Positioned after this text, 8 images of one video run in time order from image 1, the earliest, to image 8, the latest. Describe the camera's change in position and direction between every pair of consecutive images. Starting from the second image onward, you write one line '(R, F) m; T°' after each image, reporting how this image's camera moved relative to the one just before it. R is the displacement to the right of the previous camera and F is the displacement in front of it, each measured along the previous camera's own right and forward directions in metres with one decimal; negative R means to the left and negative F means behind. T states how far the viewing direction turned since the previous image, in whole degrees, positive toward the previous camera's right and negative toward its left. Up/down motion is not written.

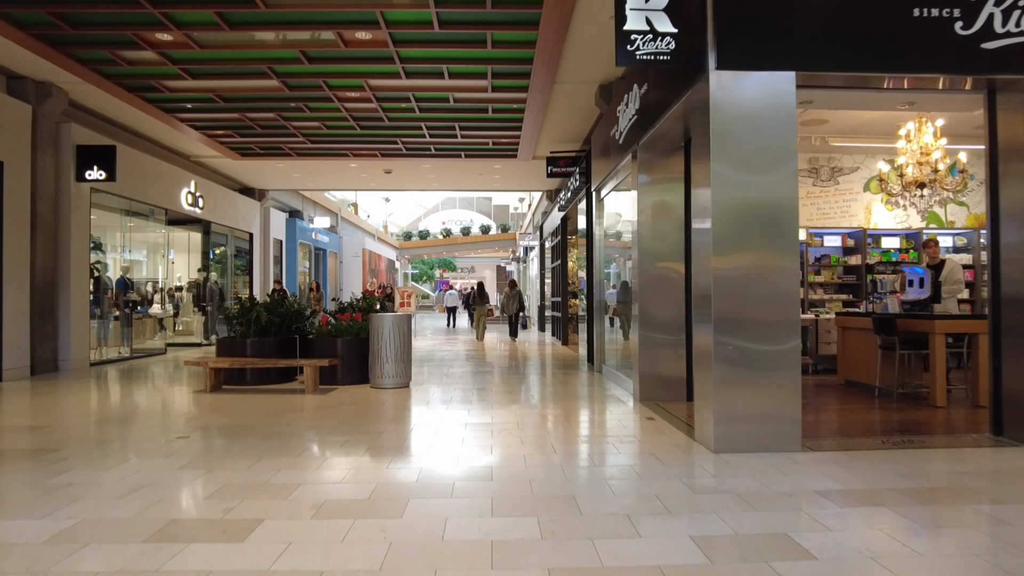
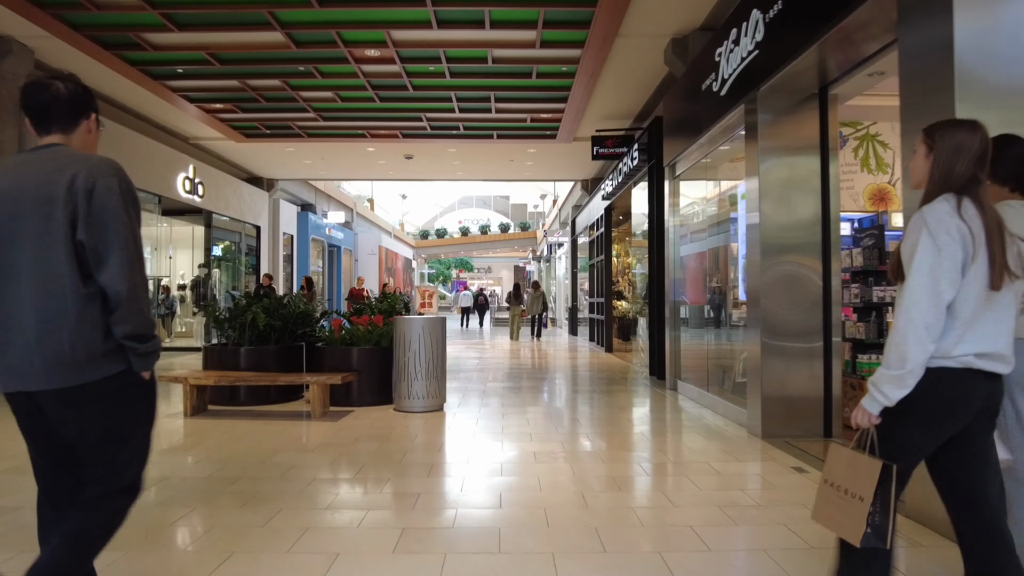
(-0.4, +1.5) m; -1°
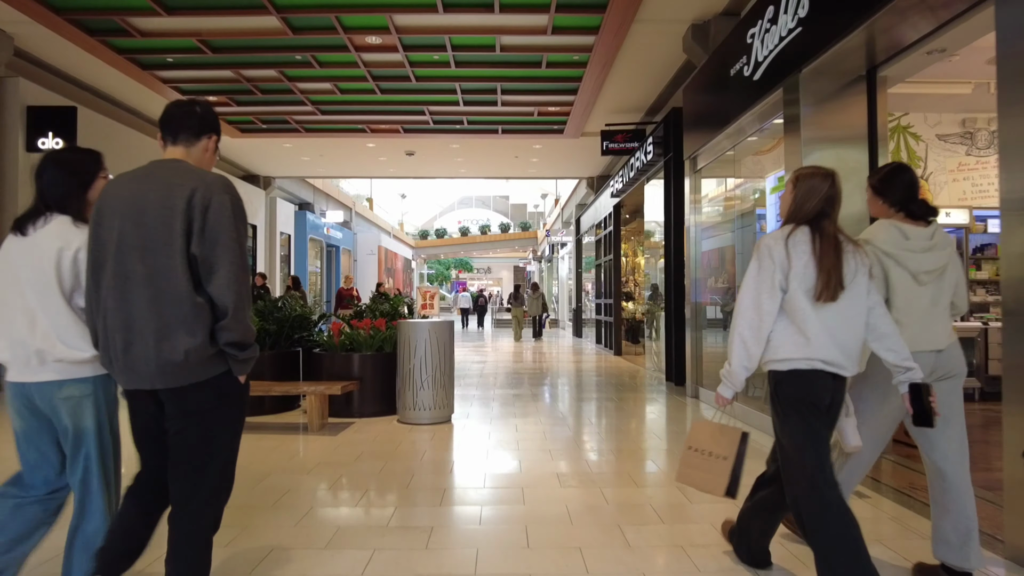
(-0.1, +0.4) m; 0°
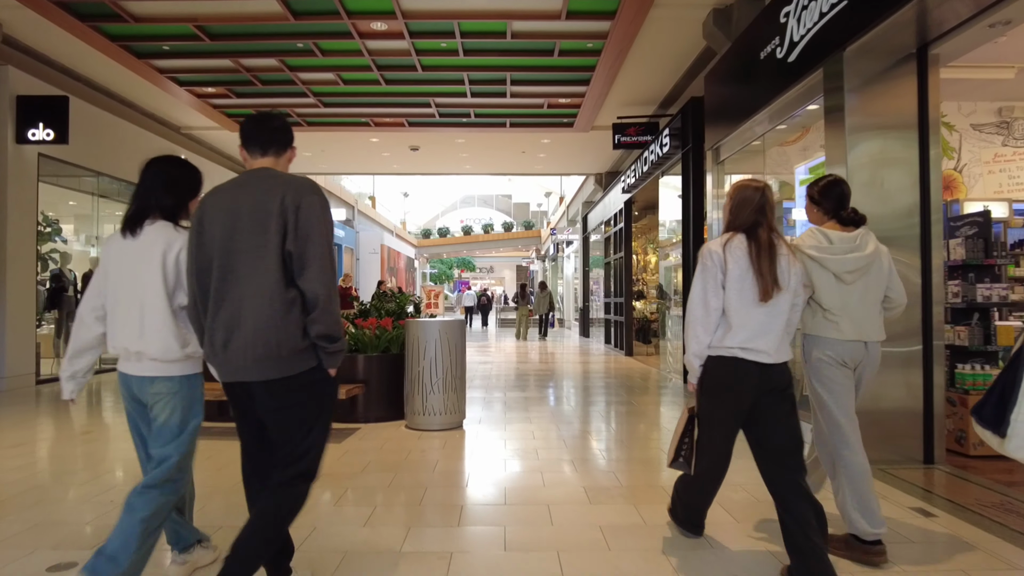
(-0.1, +0.3) m; 0°
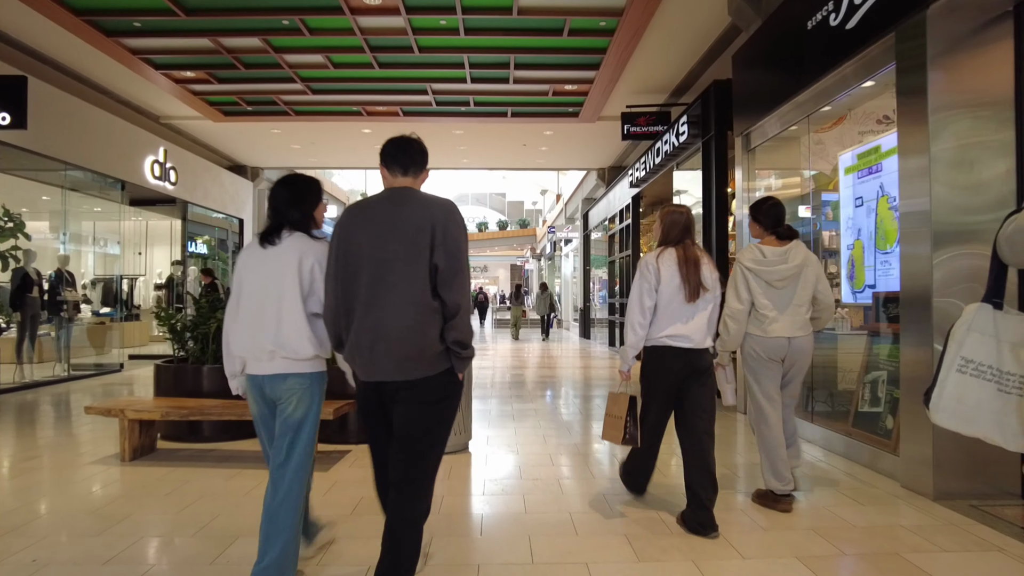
(-0.1, +0.6) m; +1°
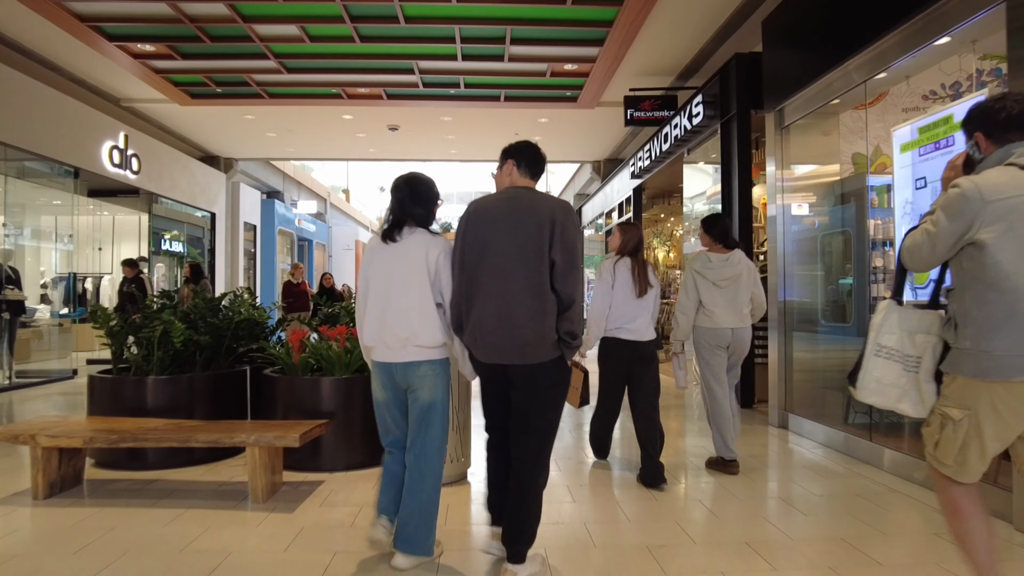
(-0.1, +0.7) m; +1°
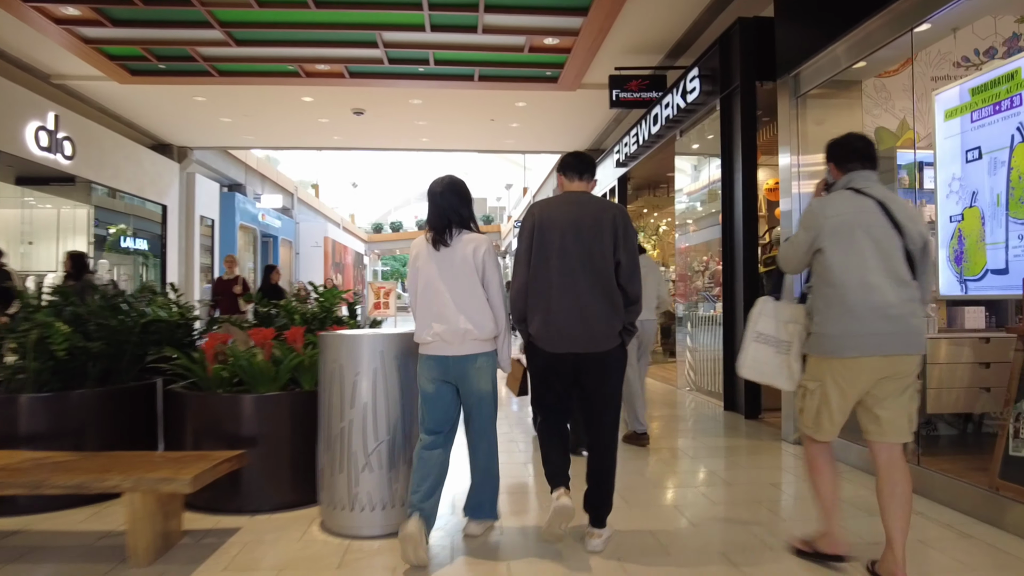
(0.0, +0.7) m; +2°
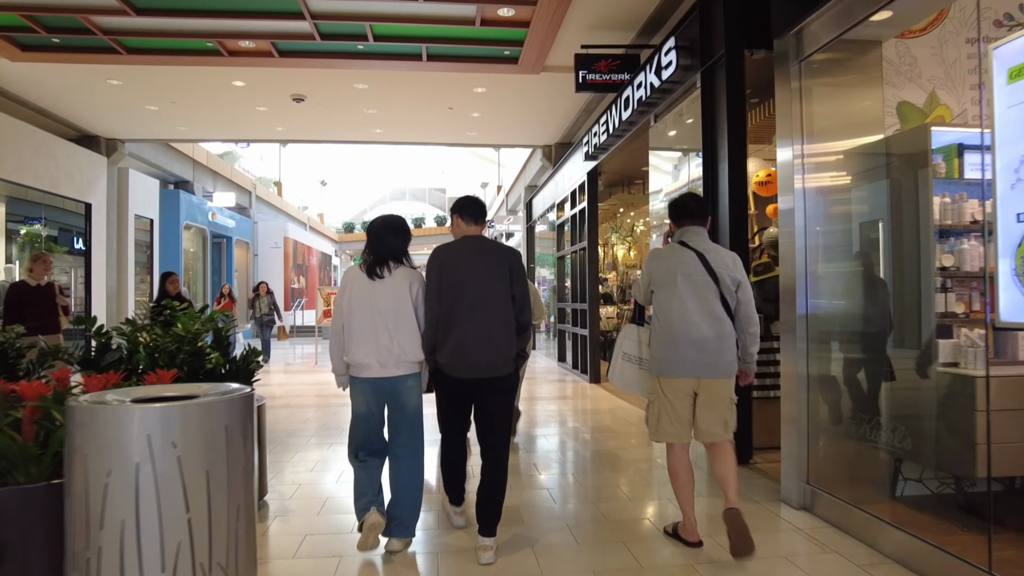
(+0.3, +0.9) m; +2°
